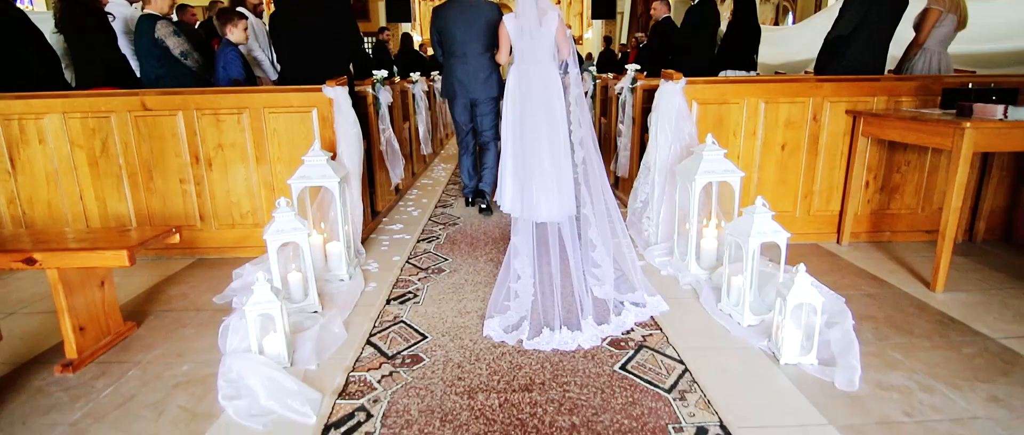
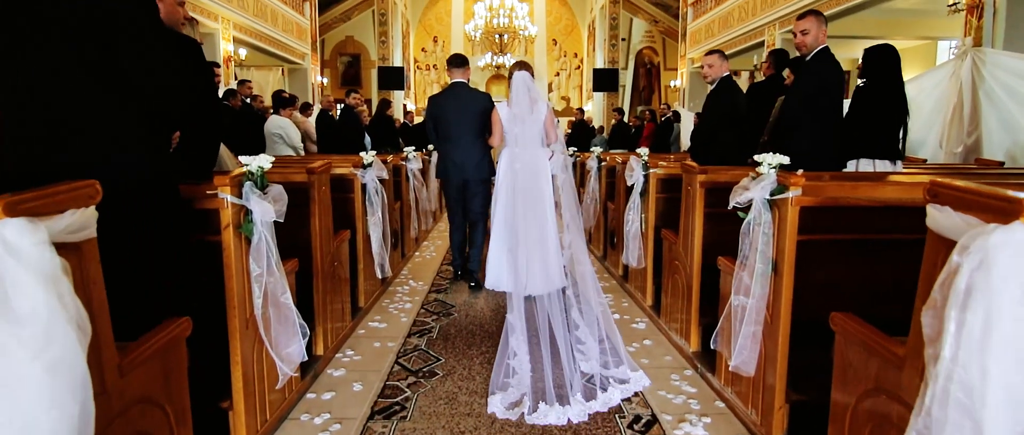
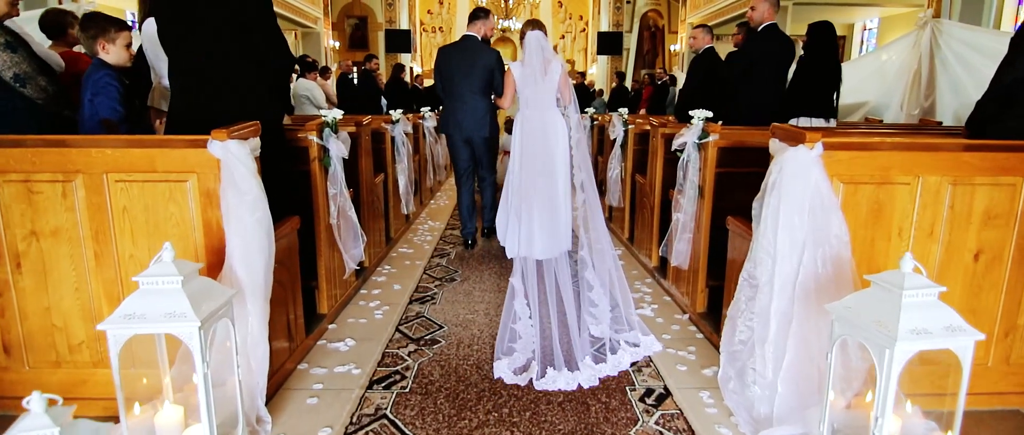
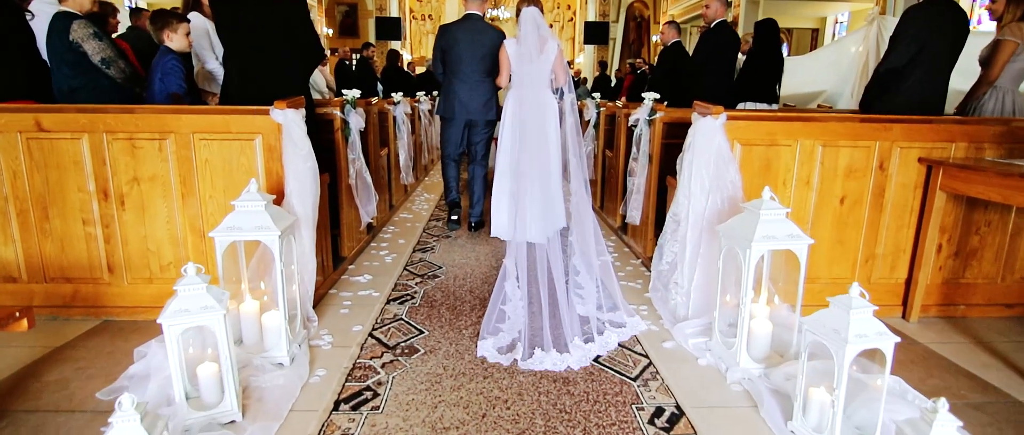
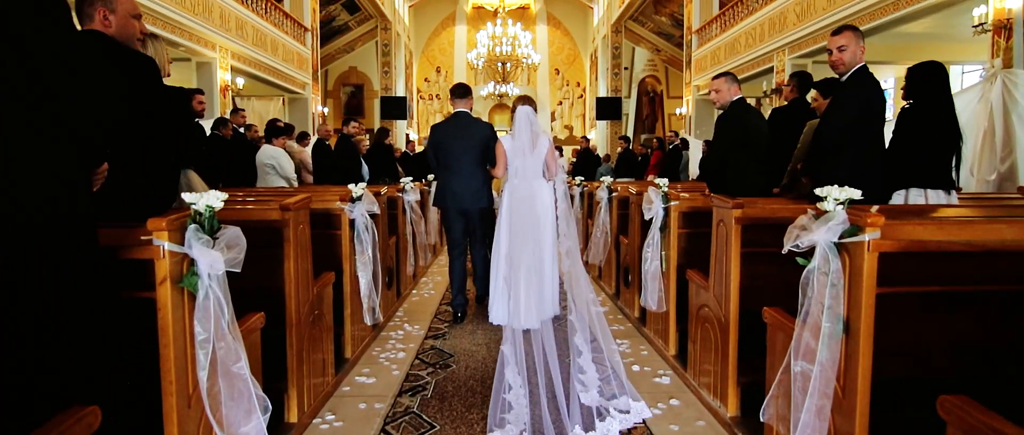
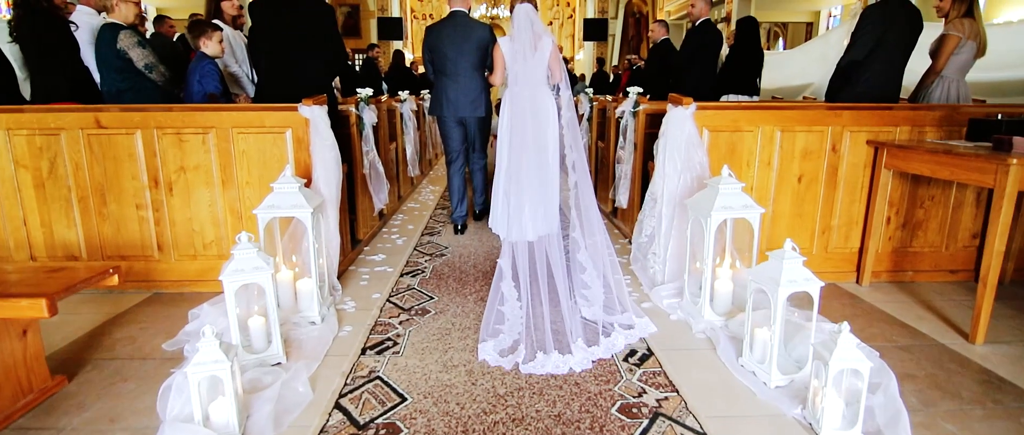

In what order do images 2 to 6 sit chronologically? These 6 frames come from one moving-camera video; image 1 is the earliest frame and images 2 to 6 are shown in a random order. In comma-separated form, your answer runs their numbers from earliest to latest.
6, 4, 3, 2, 5
